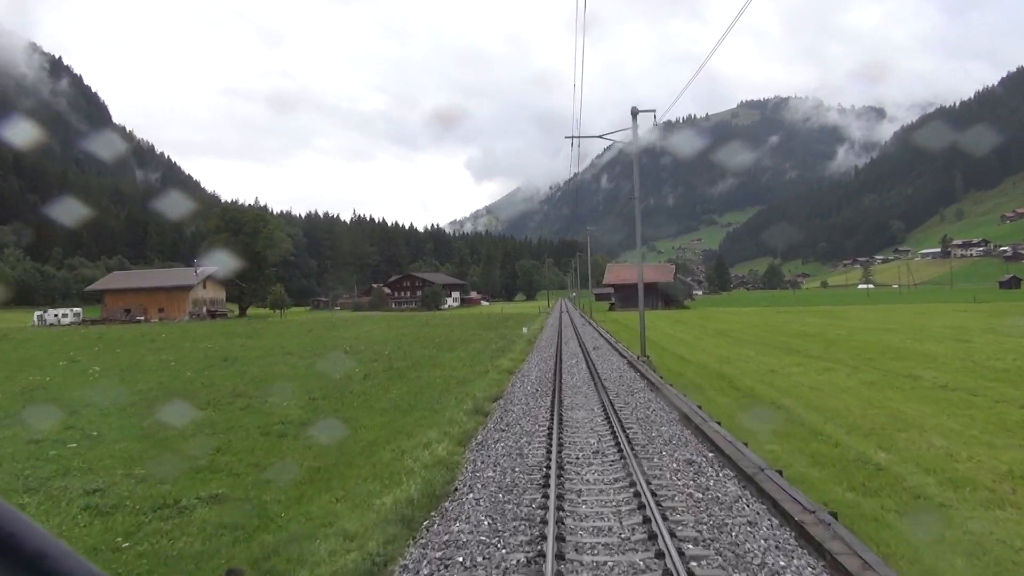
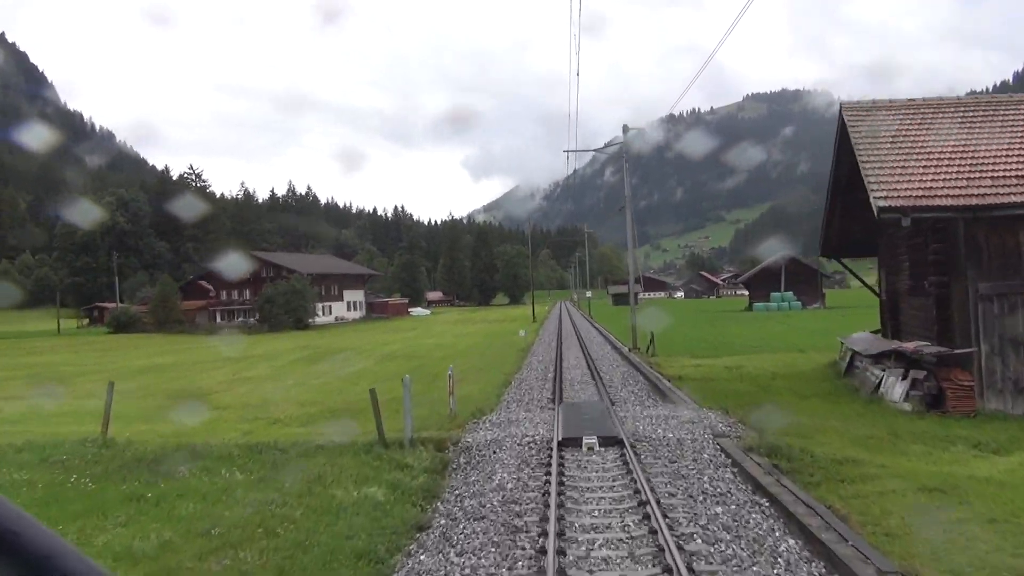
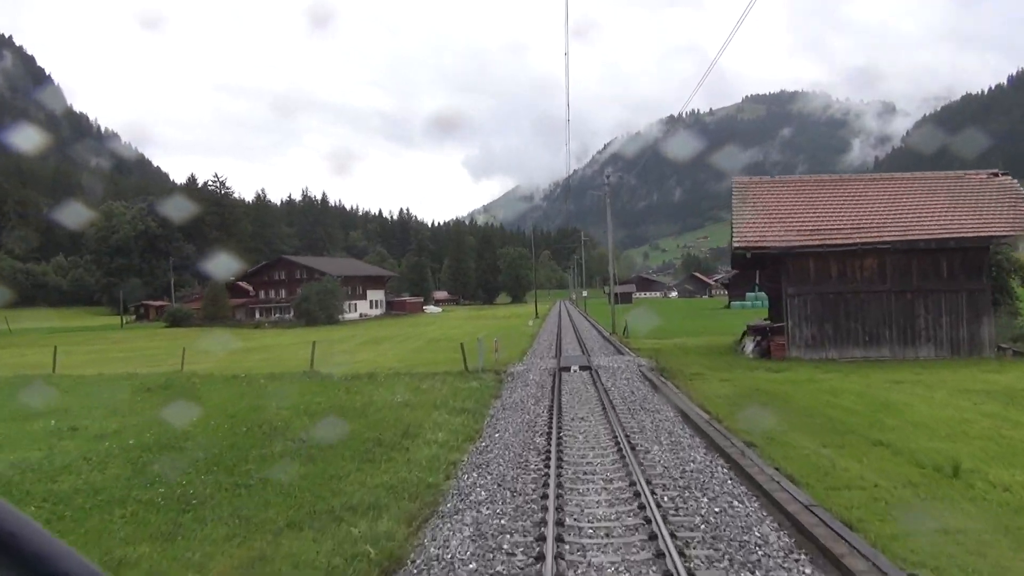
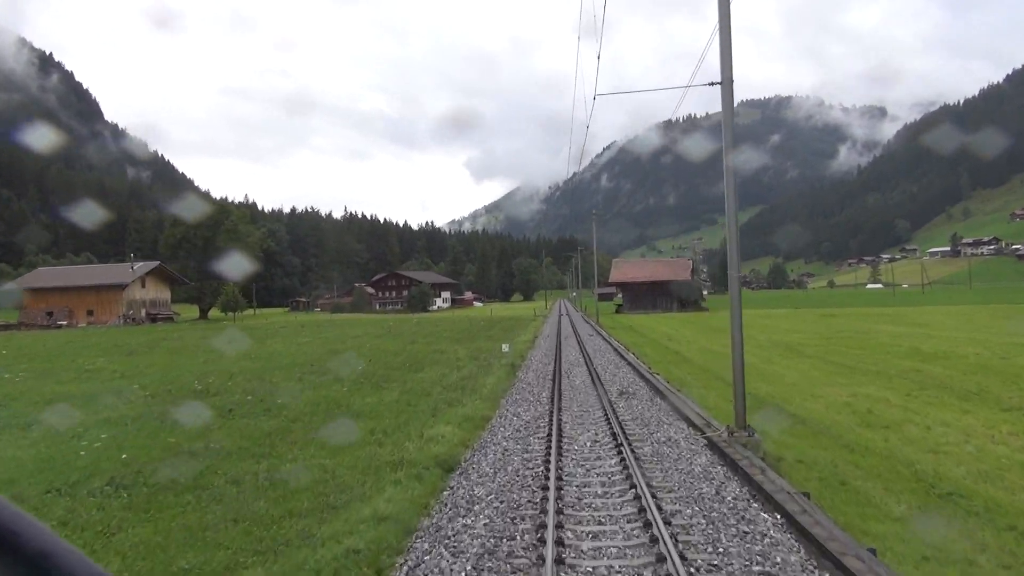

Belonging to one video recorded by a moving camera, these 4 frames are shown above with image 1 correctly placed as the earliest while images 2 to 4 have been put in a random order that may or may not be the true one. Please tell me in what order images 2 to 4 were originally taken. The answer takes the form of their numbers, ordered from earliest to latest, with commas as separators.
4, 3, 2
